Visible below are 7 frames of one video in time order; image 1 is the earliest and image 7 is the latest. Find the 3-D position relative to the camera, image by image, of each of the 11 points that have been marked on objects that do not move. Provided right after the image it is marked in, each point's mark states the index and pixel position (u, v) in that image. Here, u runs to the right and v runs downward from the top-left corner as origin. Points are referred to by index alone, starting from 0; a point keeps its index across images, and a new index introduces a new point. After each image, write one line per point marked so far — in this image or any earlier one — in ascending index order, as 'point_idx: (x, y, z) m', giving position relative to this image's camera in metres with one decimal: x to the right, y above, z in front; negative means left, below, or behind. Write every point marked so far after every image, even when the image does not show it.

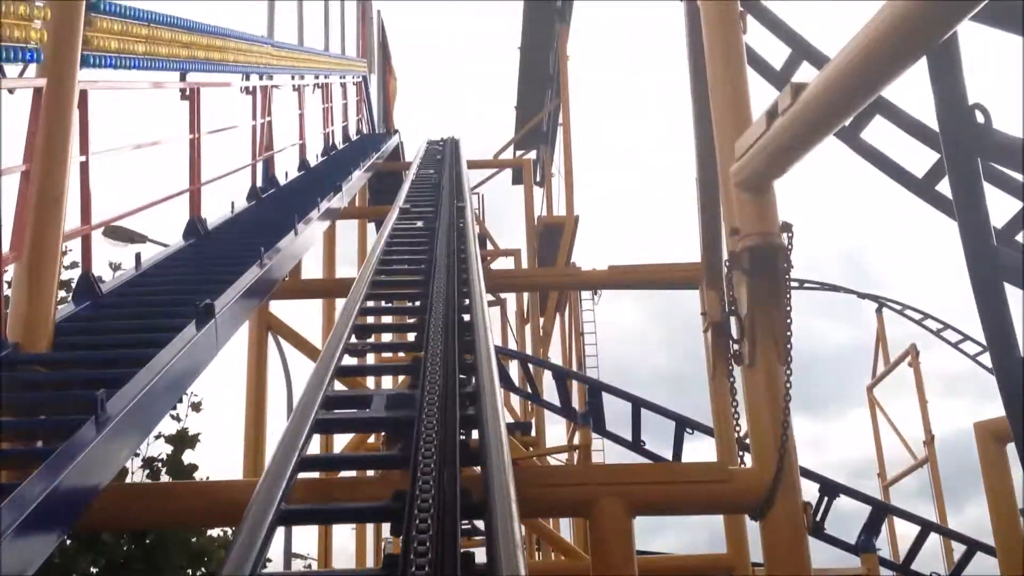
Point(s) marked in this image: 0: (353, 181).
0: (-1.3, +0.9, +10.0) m
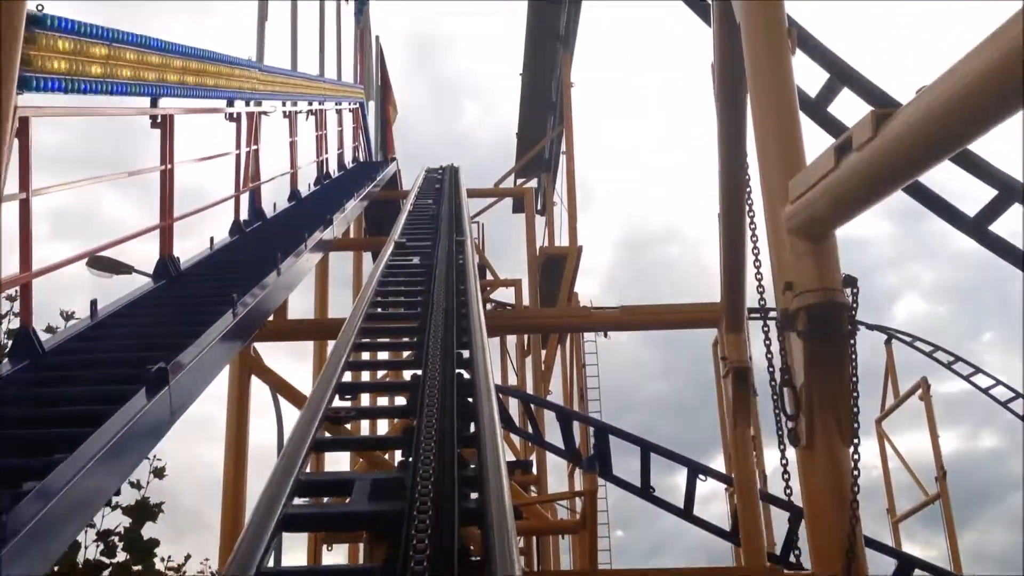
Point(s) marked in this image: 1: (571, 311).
0: (-1.2, +0.6, +9.6) m
1: (+0.3, -0.1, +5.8) m
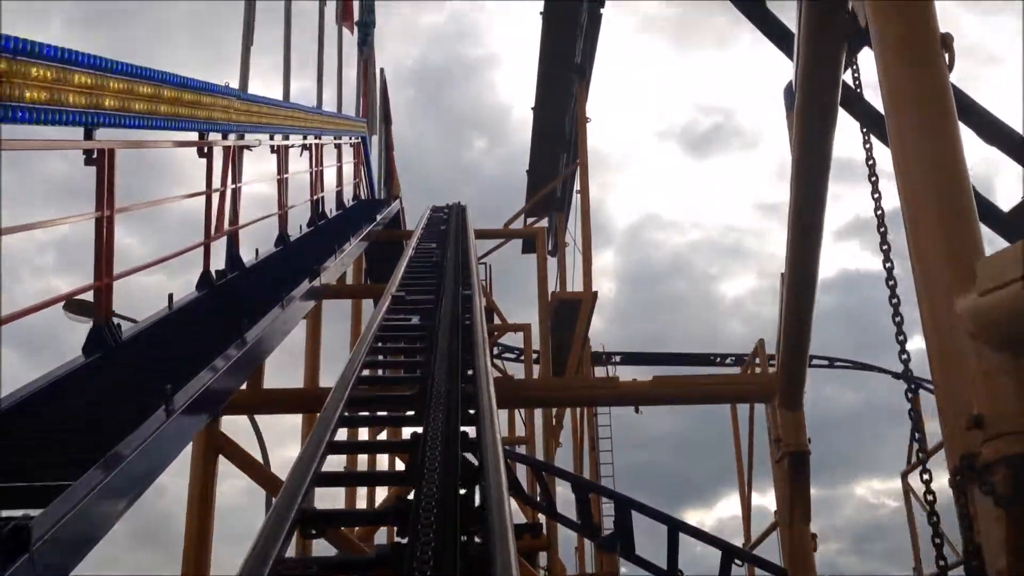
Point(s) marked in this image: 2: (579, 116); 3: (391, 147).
0: (-1.2, +0.3, +8.8) m
1: (+0.3, -0.4, +5.0) m
2: (+0.7, +1.7, +12.4) m
3: (-1.6, +1.9, +17.0) m
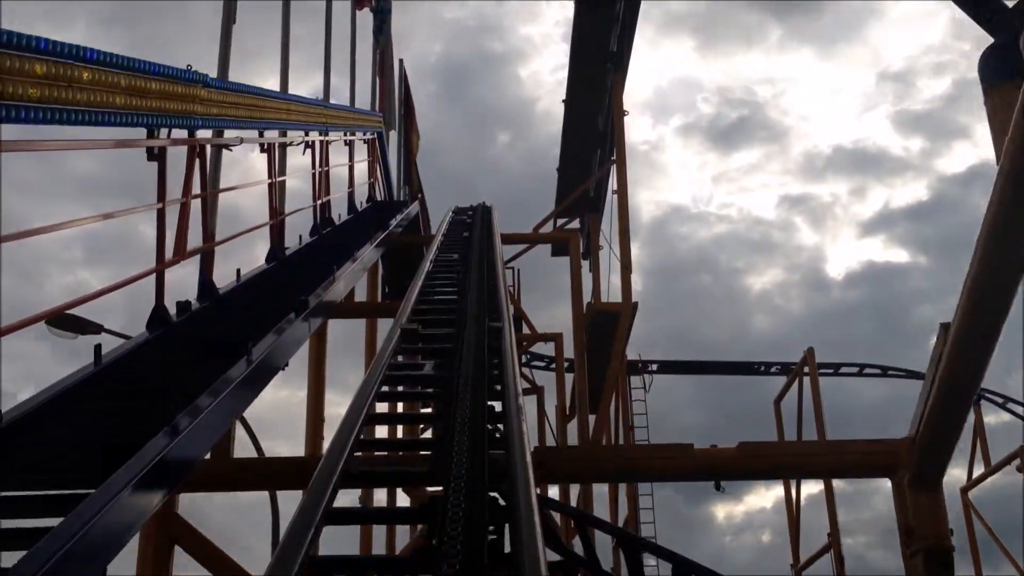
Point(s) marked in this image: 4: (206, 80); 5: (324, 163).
0: (-1.0, +0.2, +7.7) m
1: (+0.5, -0.5, +3.9) m
2: (+0.9, +1.6, +11.3) m
3: (-1.3, +1.8, +16.0) m
4: (-1.6, +1.1, +6.5) m
5: (-1.2, +0.8, +8.1) m
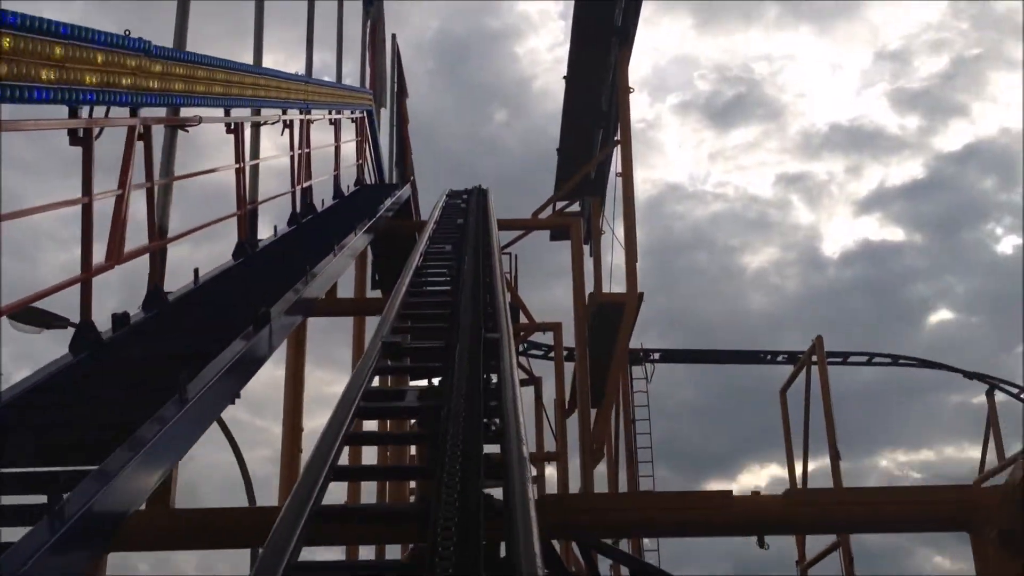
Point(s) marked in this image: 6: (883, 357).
0: (-1.0, +0.2, +7.1) m
1: (+0.5, -0.5, +3.2) m
2: (+0.9, +1.7, +10.6) m
3: (-1.3, +2.0, +15.3) m
4: (-1.6, +1.1, +5.9) m
5: (-1.2, +0.9, +7.5) m
6: (+4.8, -0.9, +16.3) m
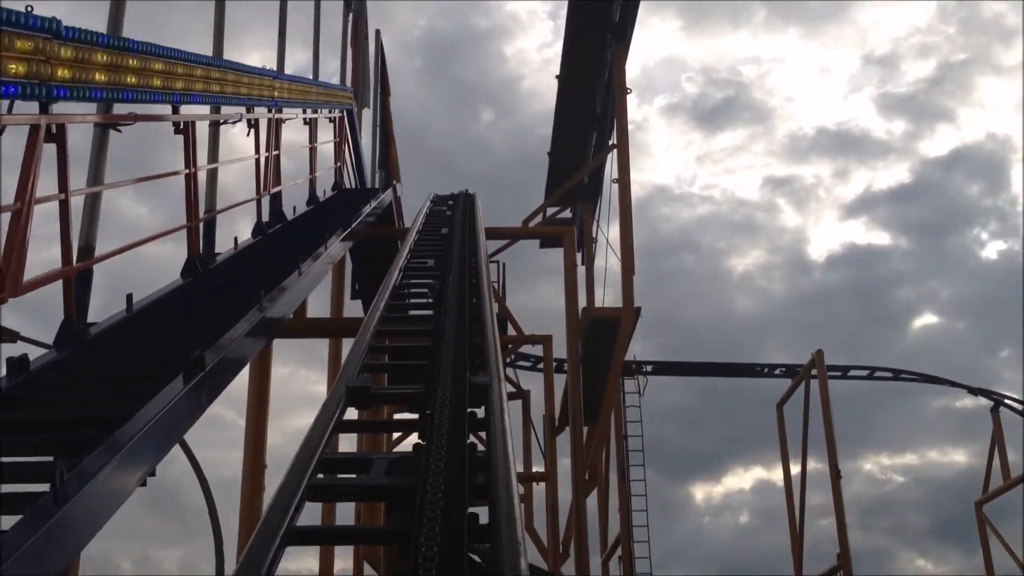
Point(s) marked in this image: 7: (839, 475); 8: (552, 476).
0: (-1.0, +0.1, +6.4) m
1: (+0.4, -0.6, +2.6) m
2: (+0.8, +1.6, +10.0) m
3: (-1.4, +1.9, +14.6) m
4: (-1.7, +1.0, +5.2) m
5: (-1.3, +0.8, +6.8) m
6: (+4.7, -1.0, +15.7) m
7: (+3.6, -2.1, +13.7) m
8: (+0.4, -1.7, +11.5) m
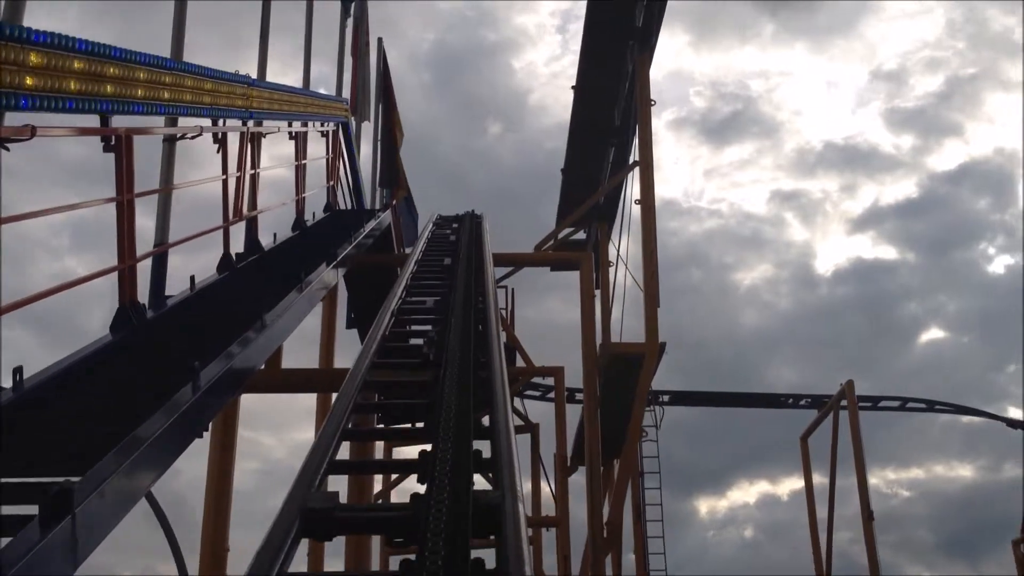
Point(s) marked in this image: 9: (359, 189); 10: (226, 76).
0: (-1.0, -0.1, +5.5) m
1: (+0.5, -0.8, +1.7) m
2: (+0.9, +1.4, +9.1) m
3: (-1.3, +1.7, +13.7) m
4: (-1.6, +0.9, +4.3) m
5: (-1.2, +0.6, +5.9) m
6: (+4.8, -1.3, +14.7) m
7: (+3.7, -2.3, +12.8) m
8: (+0.4, -2.0, +10.5) m
9: (-1.3, +0.8, +10.3) m
10: (-1.5, +1.1, +6.7) m
